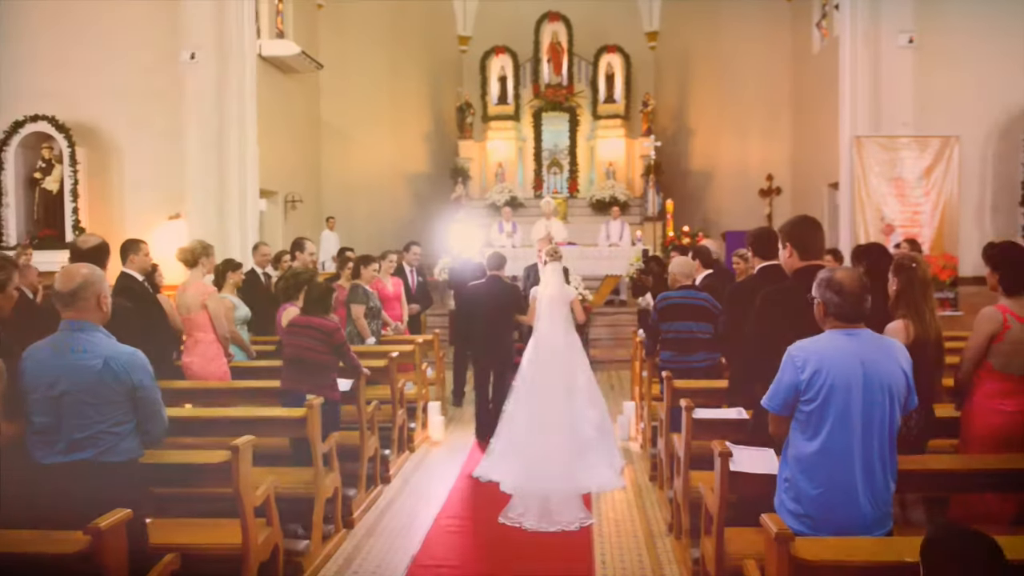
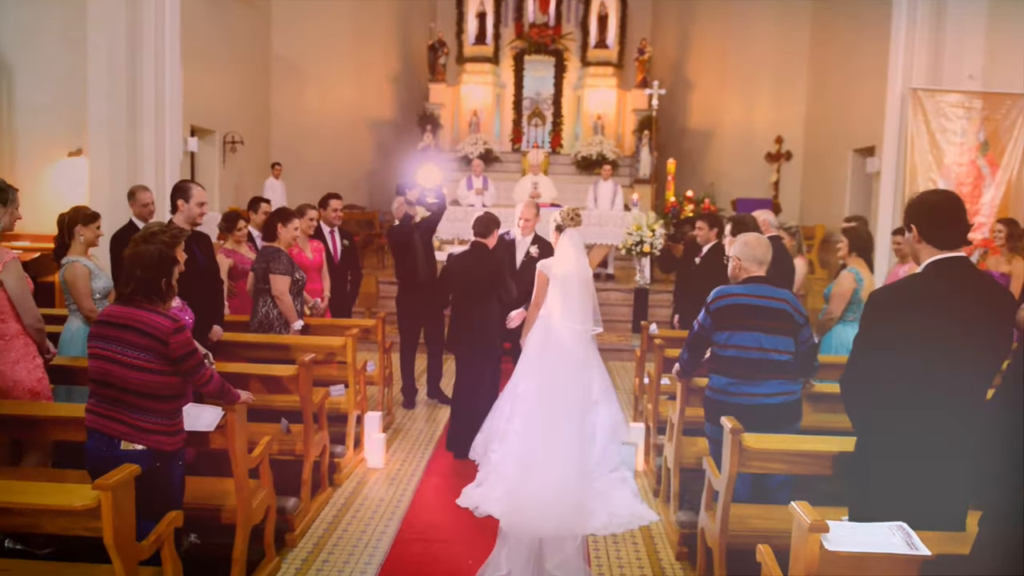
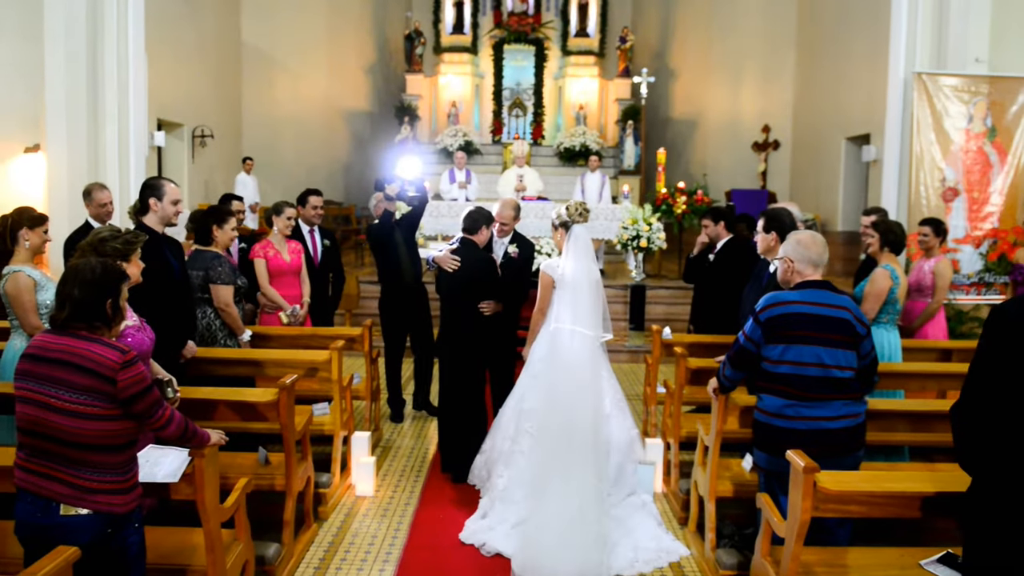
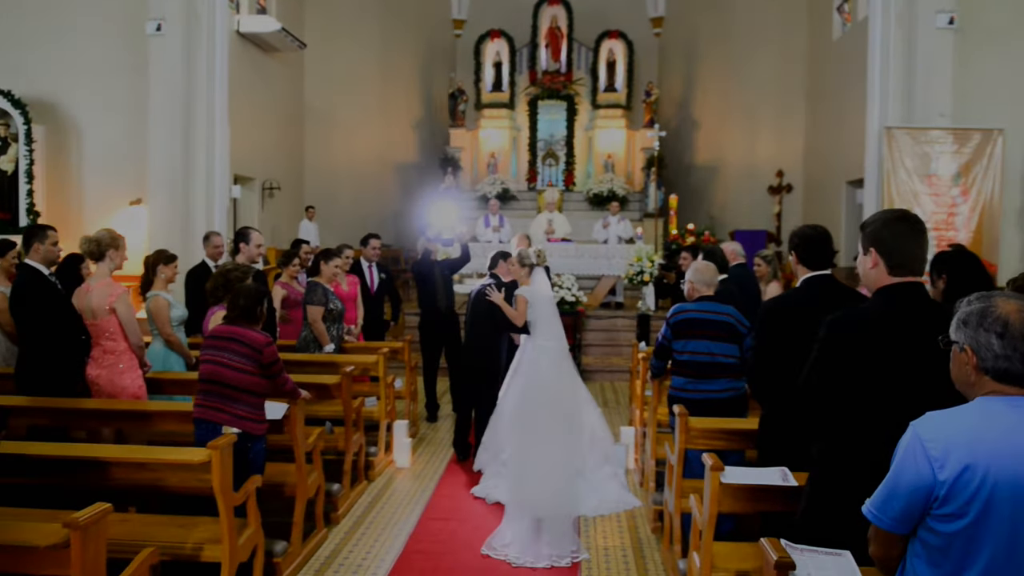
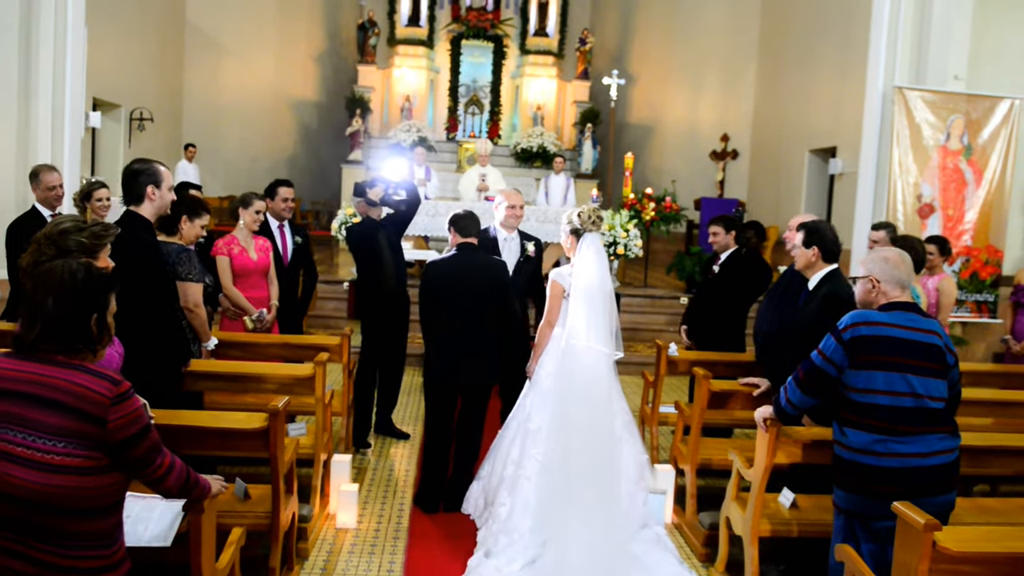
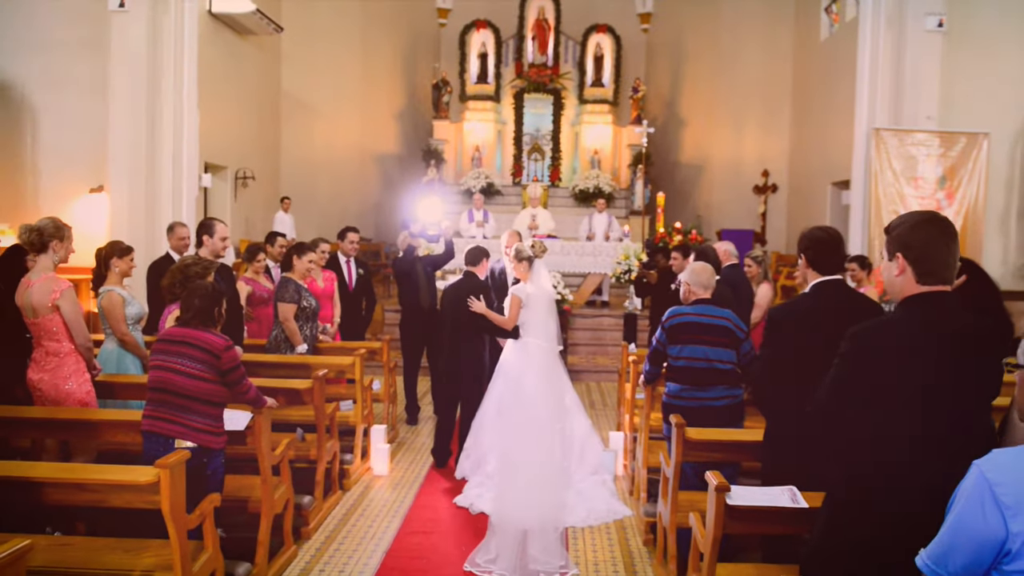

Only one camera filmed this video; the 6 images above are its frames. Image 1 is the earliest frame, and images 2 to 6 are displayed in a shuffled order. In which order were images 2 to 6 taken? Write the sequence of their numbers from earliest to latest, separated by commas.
4, 6, 2, 3, 5
